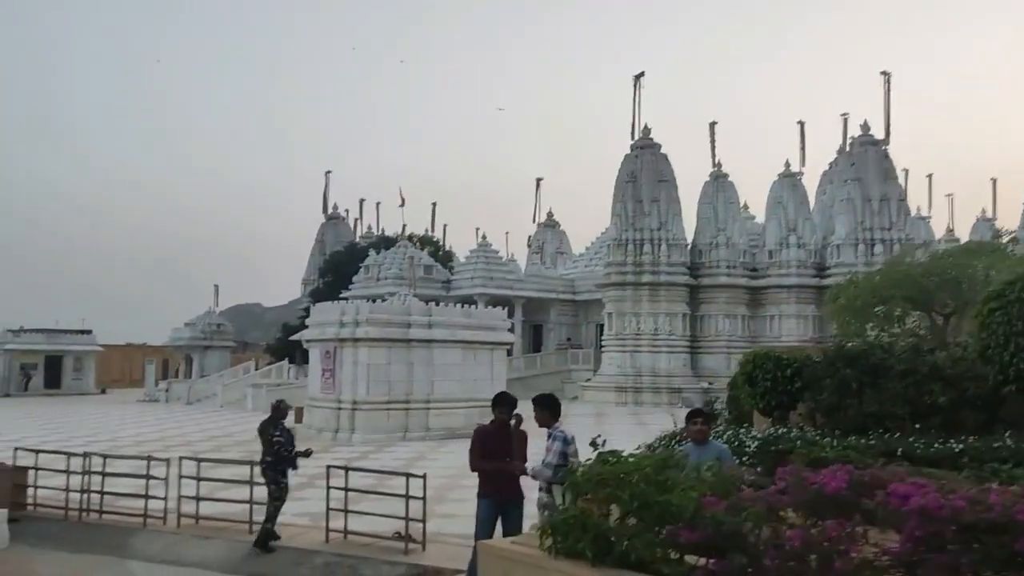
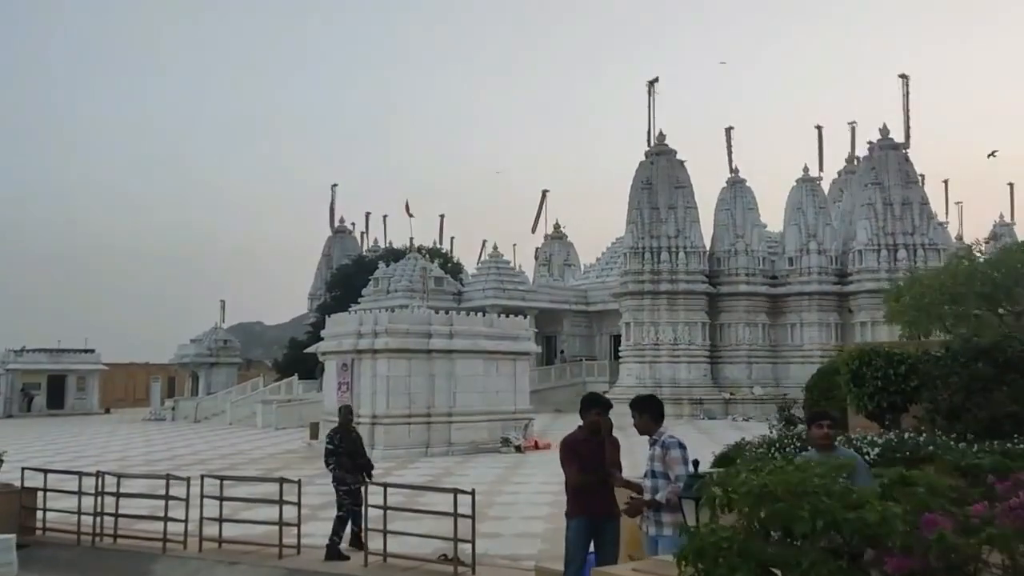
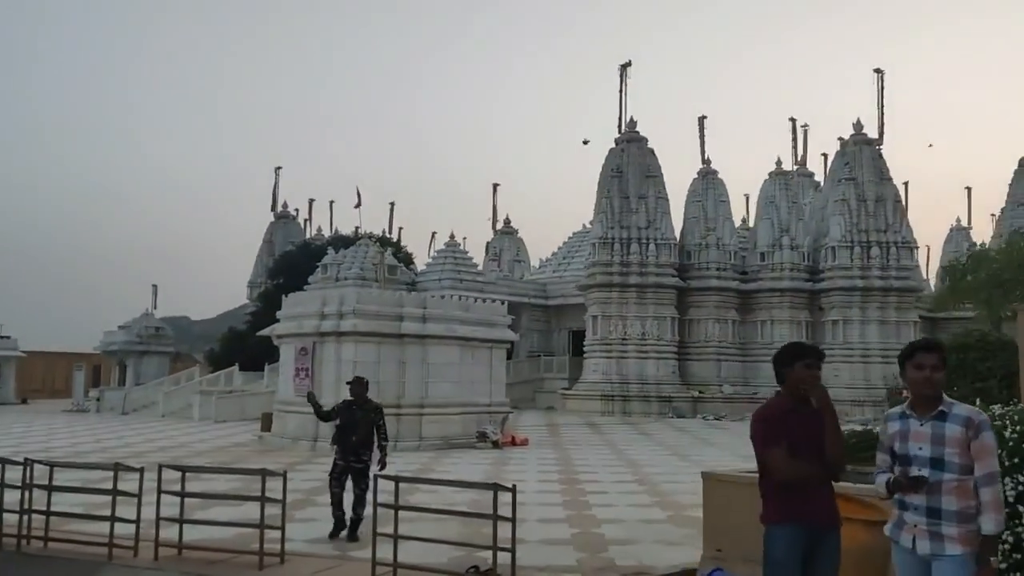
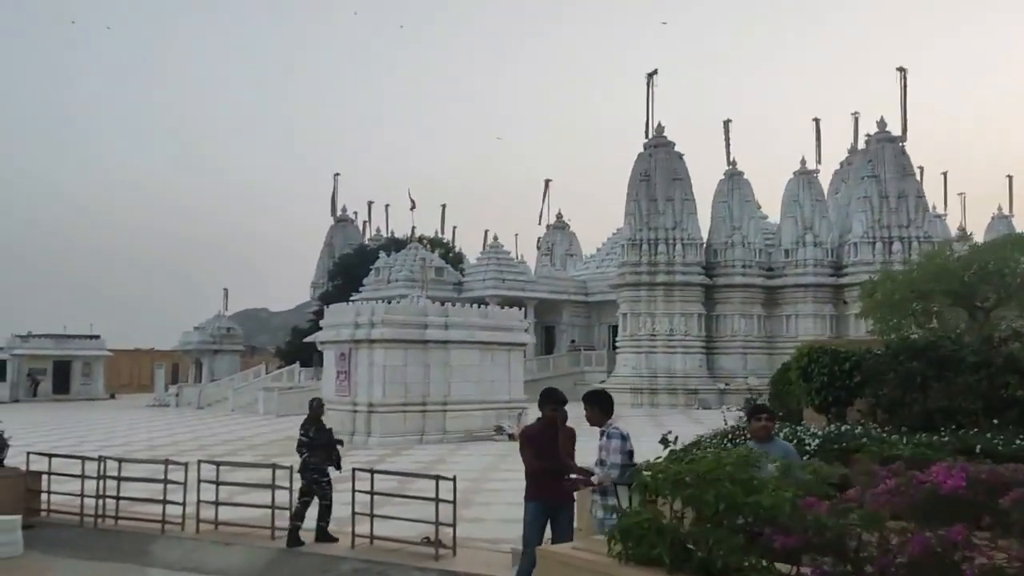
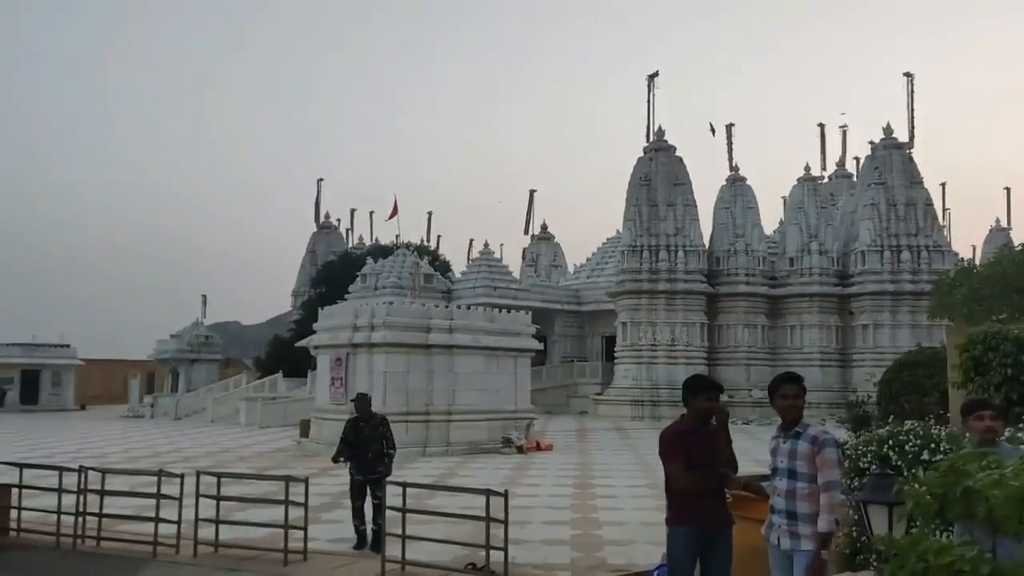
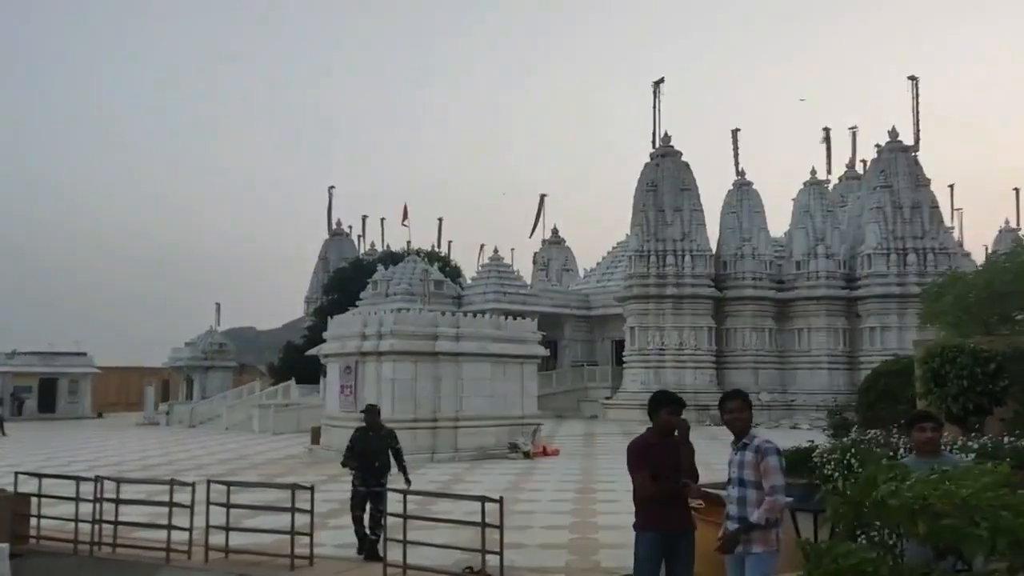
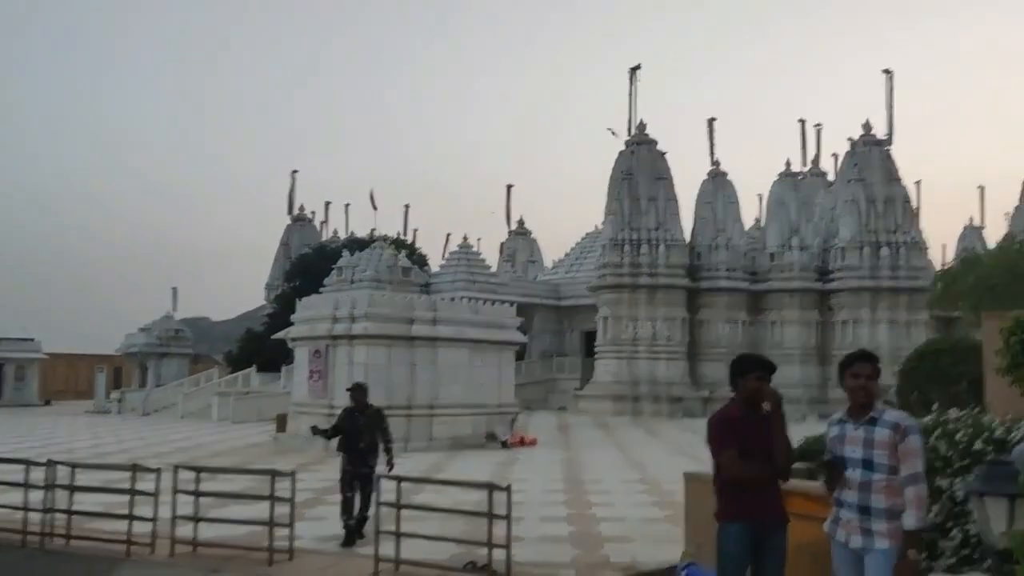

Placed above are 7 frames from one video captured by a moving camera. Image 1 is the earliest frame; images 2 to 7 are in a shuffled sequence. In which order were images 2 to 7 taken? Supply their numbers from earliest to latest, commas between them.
4, 2, 6, 5, 7, 3
